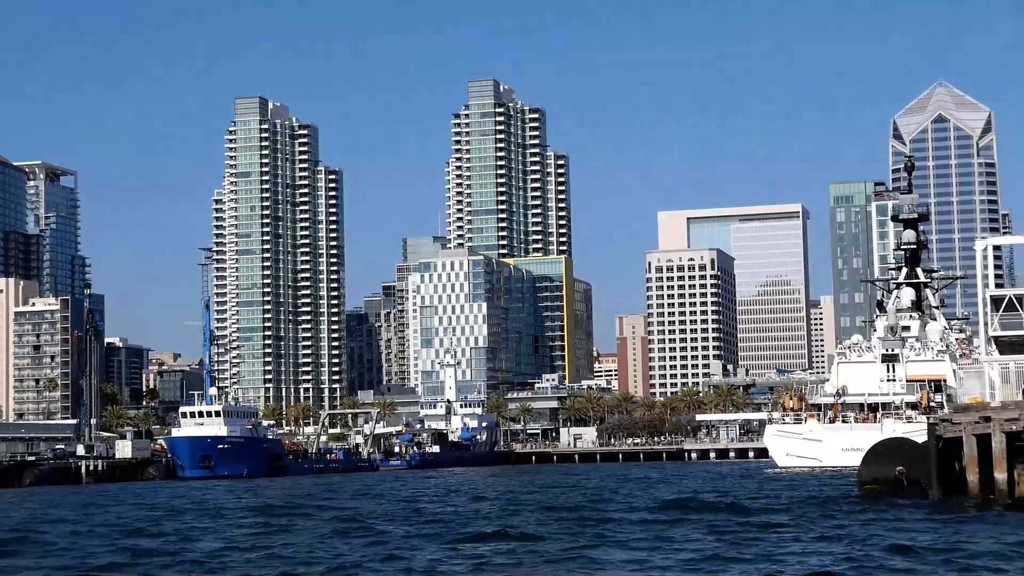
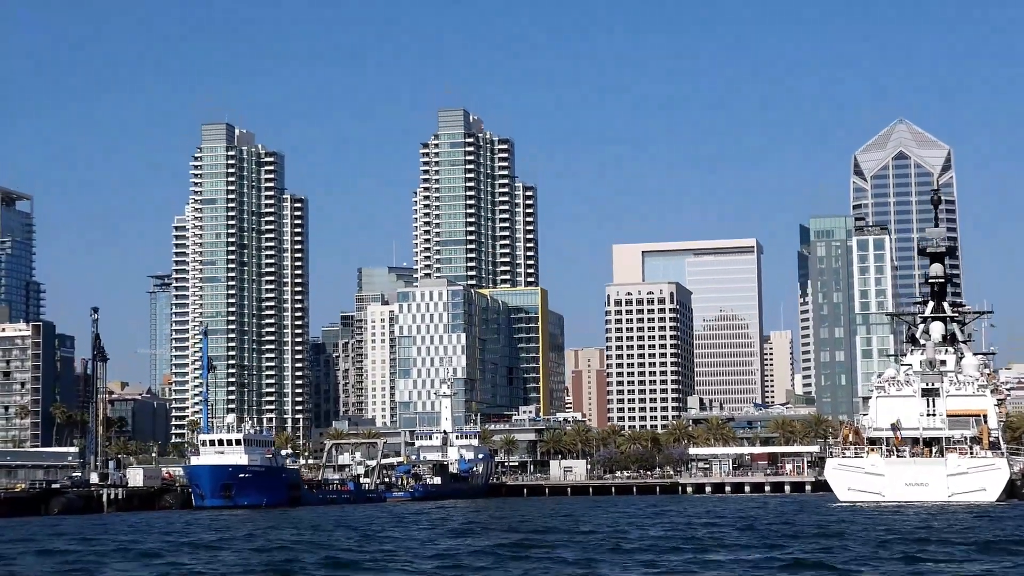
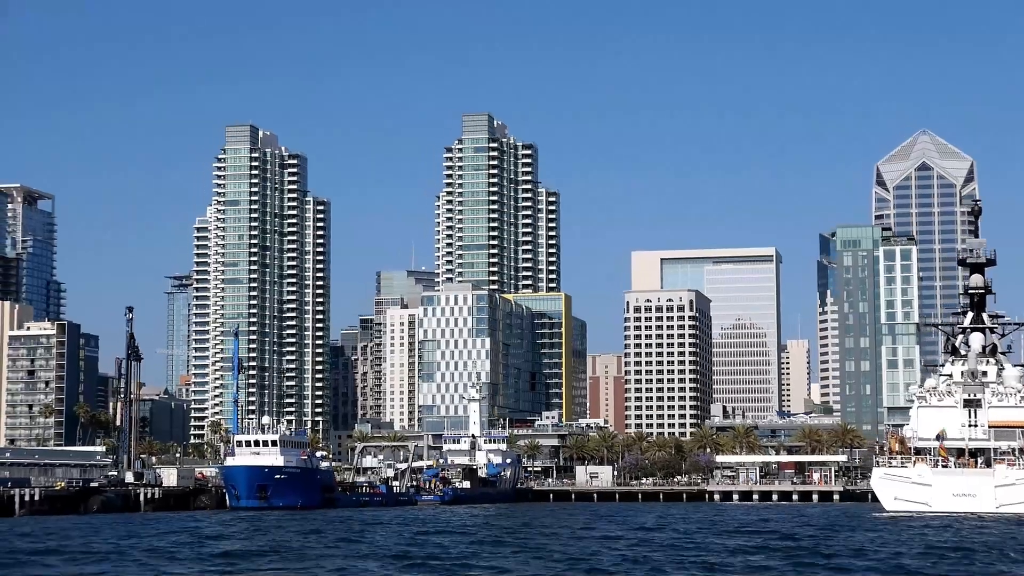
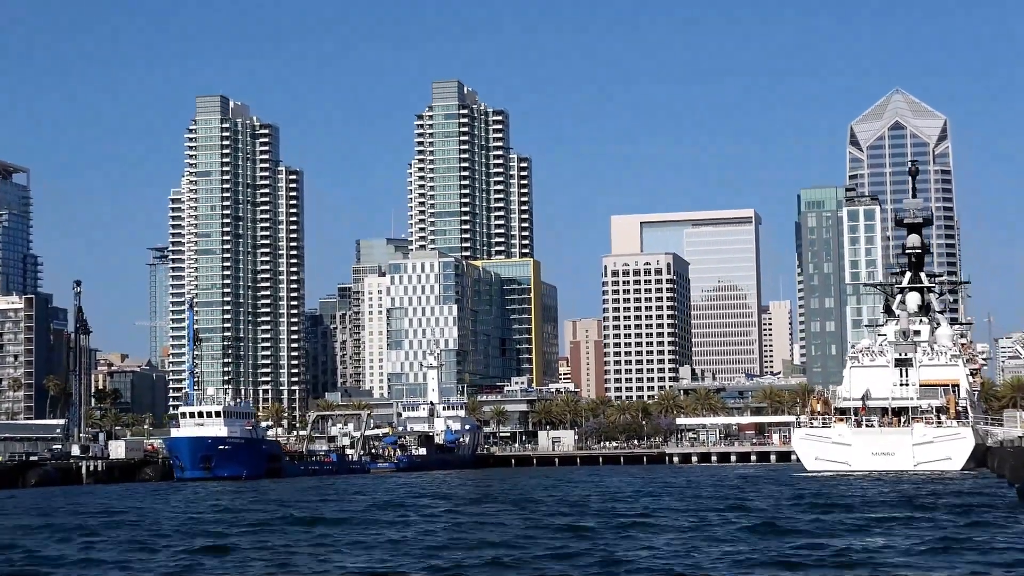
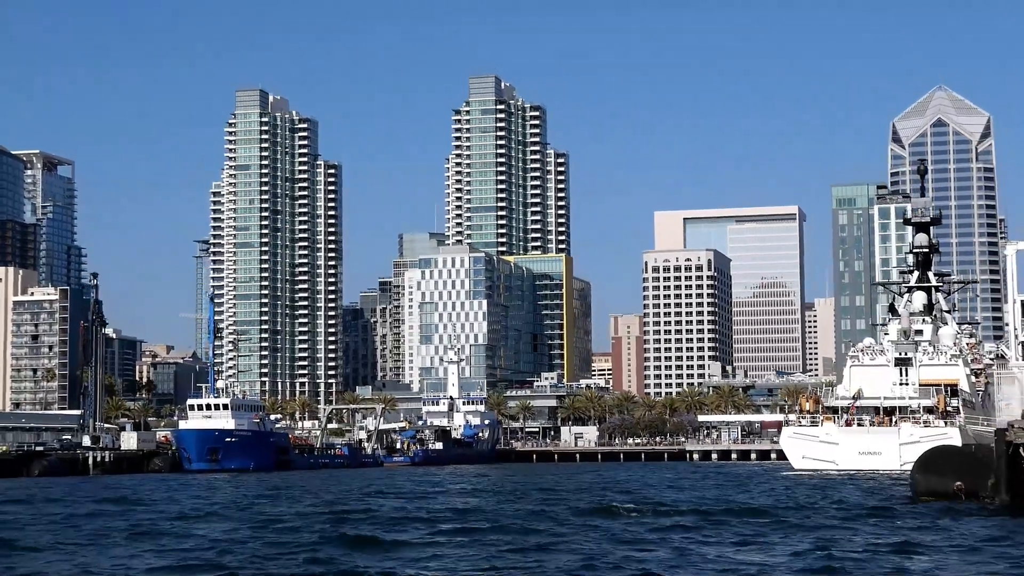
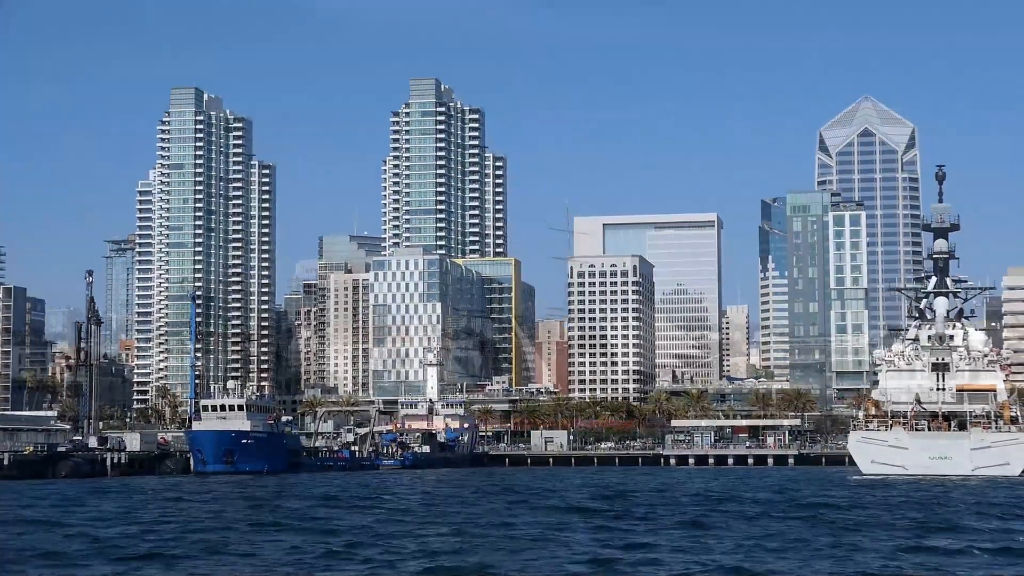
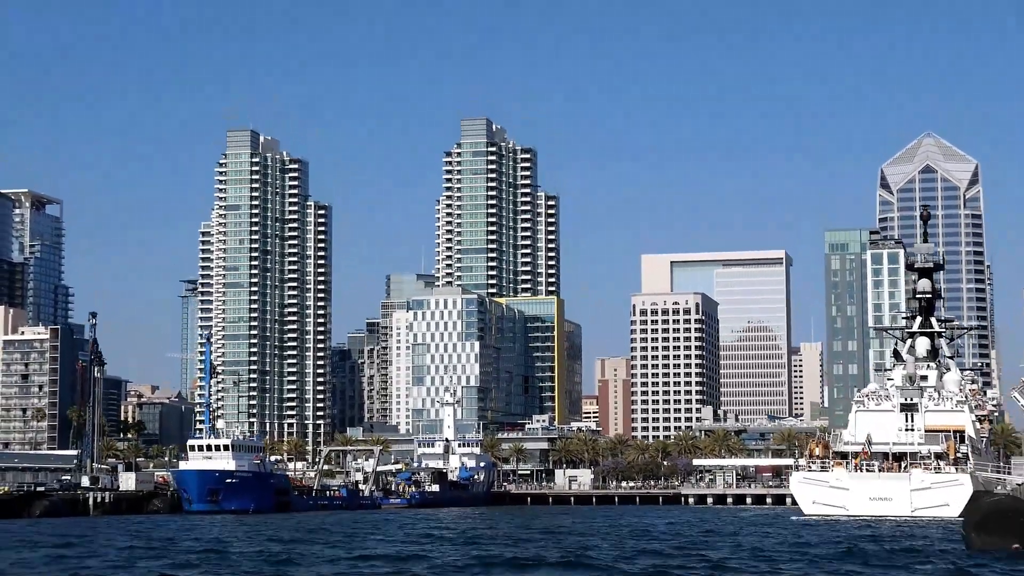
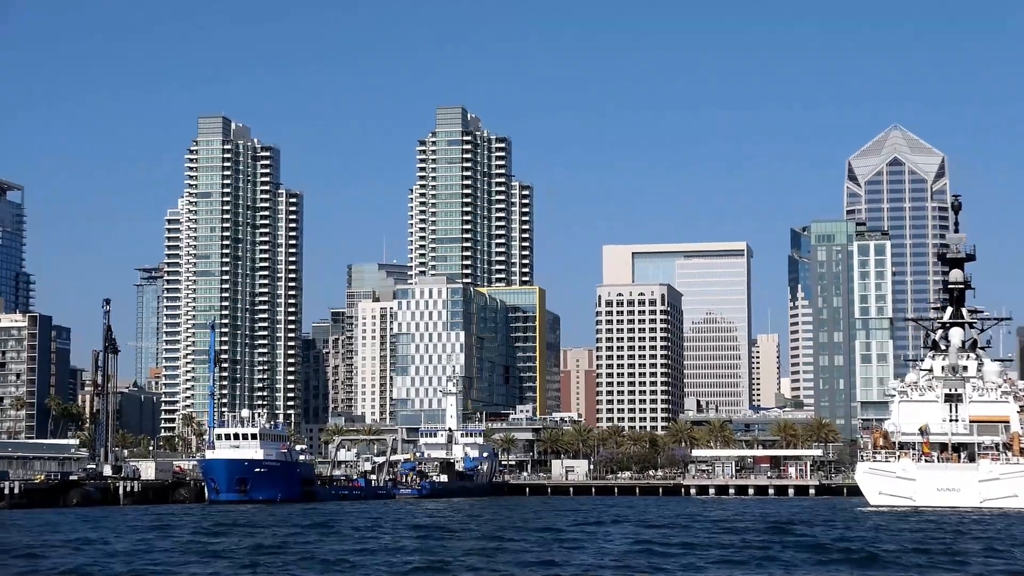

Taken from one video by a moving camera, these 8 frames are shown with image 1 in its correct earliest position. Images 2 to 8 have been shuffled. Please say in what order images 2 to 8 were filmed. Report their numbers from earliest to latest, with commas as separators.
5, 7, 4, 2, 3, 8, 6
